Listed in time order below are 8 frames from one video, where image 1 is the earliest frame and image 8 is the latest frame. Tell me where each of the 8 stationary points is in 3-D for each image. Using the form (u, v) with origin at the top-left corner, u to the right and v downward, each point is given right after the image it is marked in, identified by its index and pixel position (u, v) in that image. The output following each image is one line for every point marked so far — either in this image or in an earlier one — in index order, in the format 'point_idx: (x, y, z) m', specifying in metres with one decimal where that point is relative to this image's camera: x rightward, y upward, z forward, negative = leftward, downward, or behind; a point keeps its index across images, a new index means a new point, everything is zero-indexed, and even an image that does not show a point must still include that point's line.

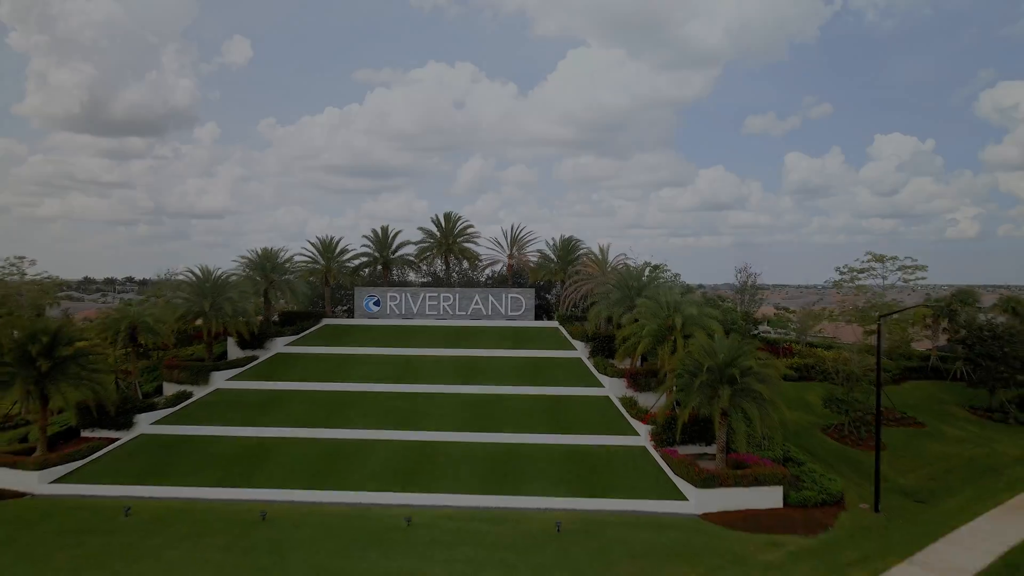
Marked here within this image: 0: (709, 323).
0: (+7.4, -1.3, +19.8) m
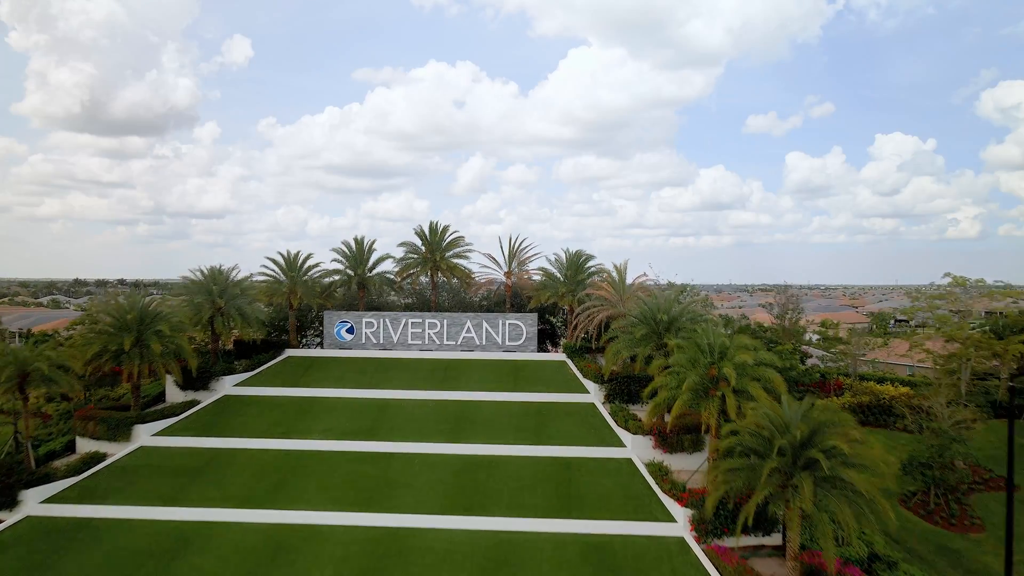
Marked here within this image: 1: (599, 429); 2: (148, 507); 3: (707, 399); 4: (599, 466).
0: (+7.3, -2.5, +15.1) m
1: (+3.2, -5.2, +19.6) m
2: (-10.9, -6.6, +16.0) m
3: (+5.6, -3.2, +15.3) m
4: (+2.9, -5.9, +17.8) m
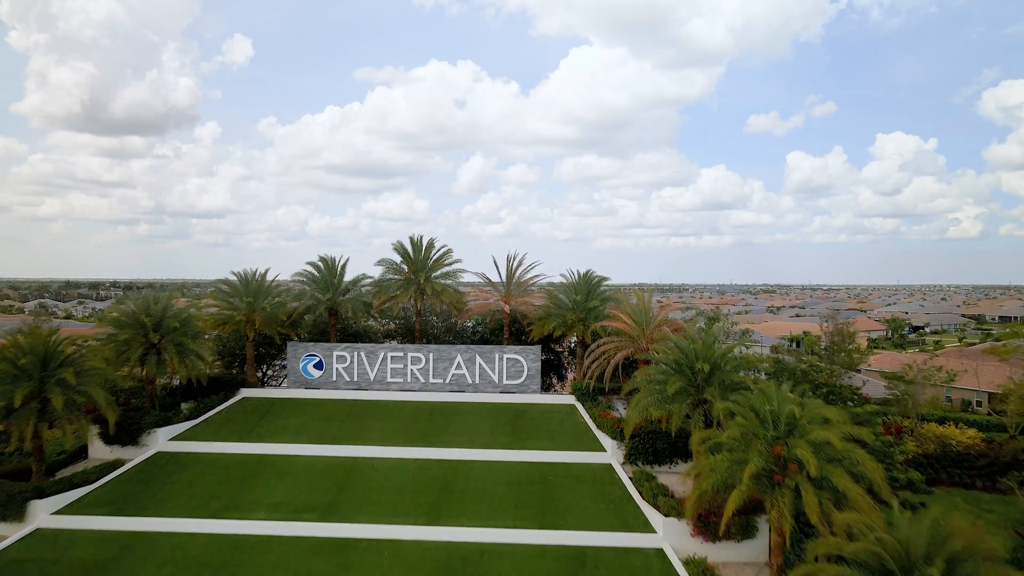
0: (+7.2, -3.6, +11.0) m
1: (+3.1, -6.3, +15.6) m
2: (-11.0, -7.7, +12.0) m
3: (+5.5, -4.3, +11.2) m
4: (+2.8, -7.0, +13.7) m
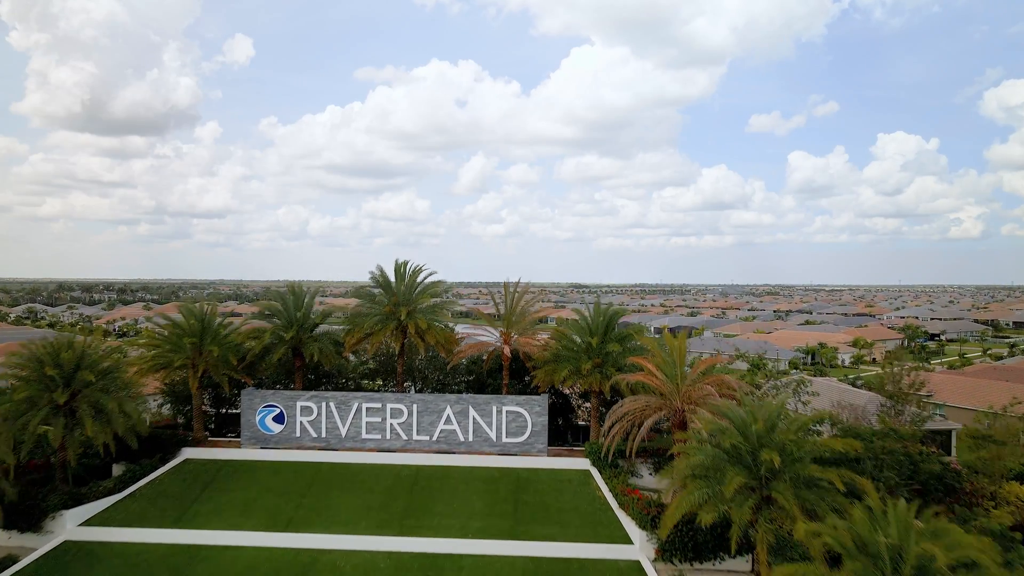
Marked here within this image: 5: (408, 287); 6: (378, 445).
0: (+7.2, -4.8, +7.3) m
1: (+3.1, -7.5, +11.9) m
2: (-11.0, -8.9, +8.3) m
3: (+5.6, -5.5, +7.5) m
4: (+2.9, -8.2, +10.0) m
5: (-3.7, +0.1, +18.6) m
6: (-4.4, -5.1, +17.5) m
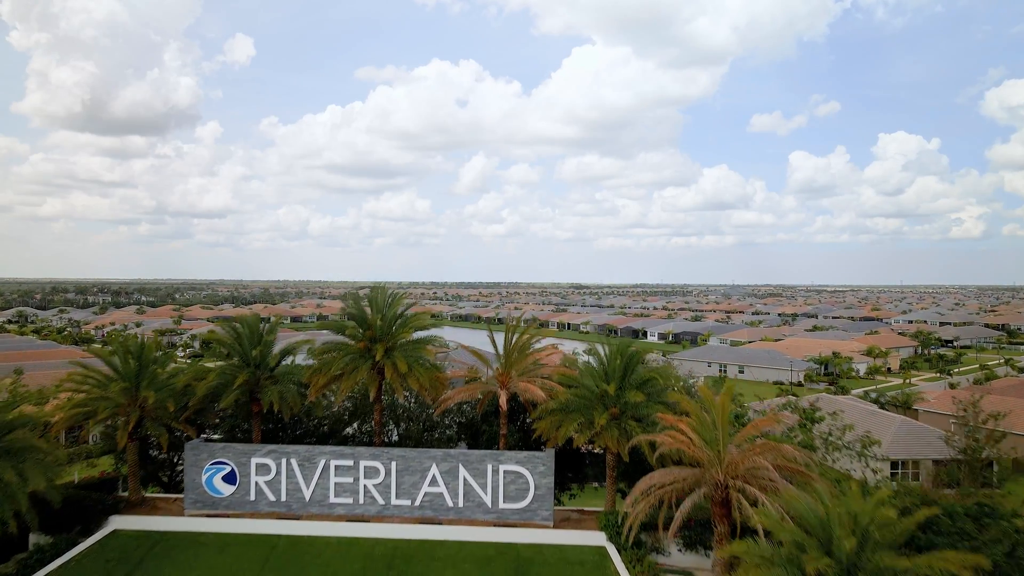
0: (+7.2, -5.7, +4.3) m
1: (+3.1, -8.4, +8.9) m
2: (-11.0, -9.8, +5.3) m
3: (+5.5, -6.5, +4.5) m
4: (+2.8, -9.2, +7.0) m
5: (-3.7, -0.8, +15.6) m
6: (-4.4, -6.0, +14.5) m
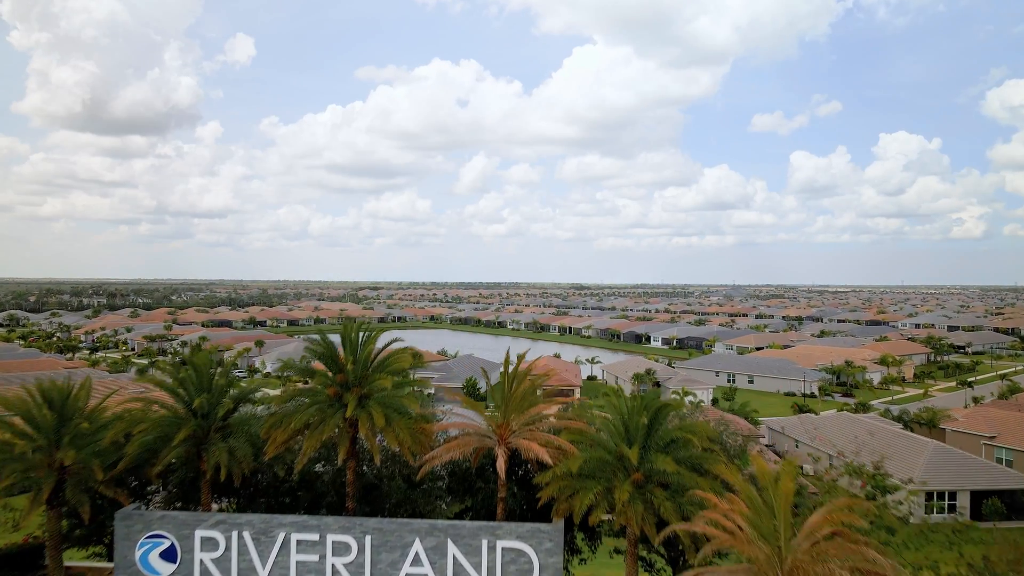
0: (+7.2, -6.6, +1.7) m
1: (+3.1, -9.3, +6.3) m
2: (-11.0, -10.6, +2.7) m
3: (+5.5, -7.3, +1.9) m
4: (+2.8, -10.0, +4.4) m
5: (-3.7, -1.7, +13.0) m
6: (-4.4, -6.9, +12.0) m
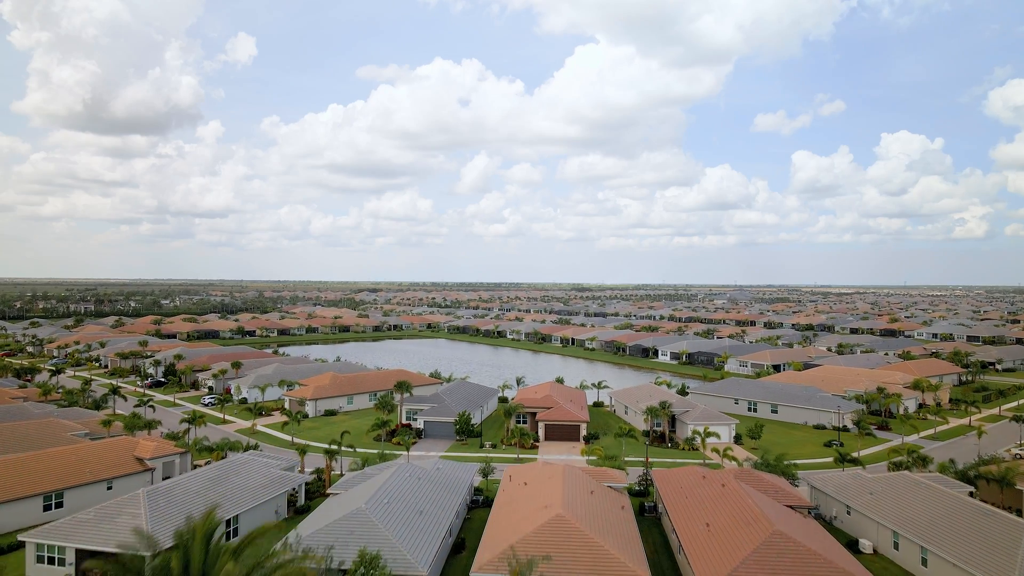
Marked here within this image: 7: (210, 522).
0: (+6.8, -8.8, -4.4) m
1: (+2.8, -11.5, +0.2) m
2: (-11.4, -12.8, -3.3) m
3: (+5.2, -9.5, -4.2) m
4: (+2.5, -12.2, -1.7) m
5: (-4.0, -3.9, +6.9) m
6: (-4.7, -9.1, +5.9) m
7: (-4.2, -3.0, +7.3) m
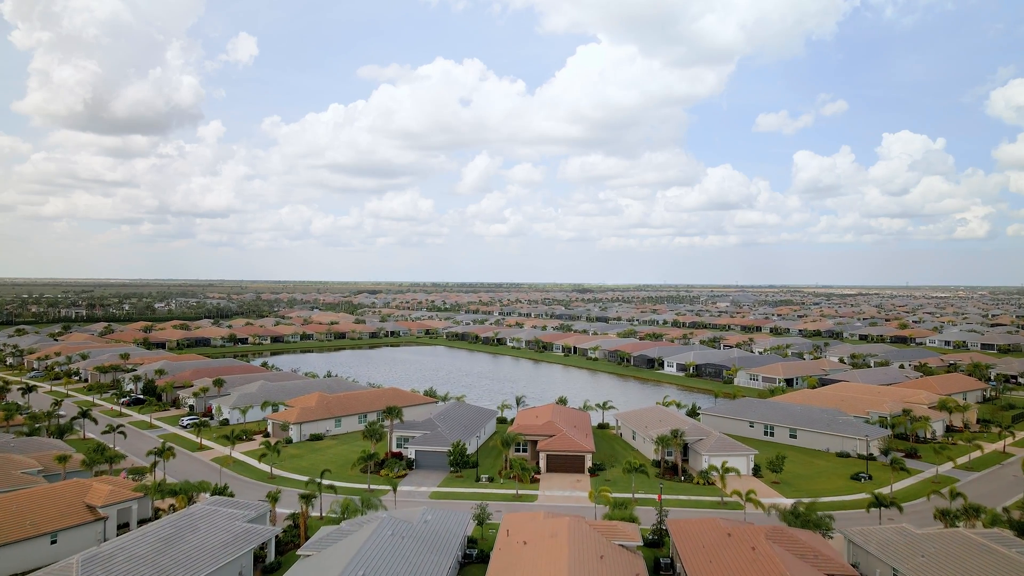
0: (+6.6, -10.4, -8.5) m
1: (+2.6, -13.1, -3.9) m
2: (-11.6, -14.4, -7.4) m
3: (+5.0, -11.1, -8.3) m
4: (+2.3, -13.8, -5.8) m
5: (-4.2, -5.5, +2.9) m
6: (-4.9, -10.7, +1.8) m
7: (-4.4, -4.6, +3.3) m
